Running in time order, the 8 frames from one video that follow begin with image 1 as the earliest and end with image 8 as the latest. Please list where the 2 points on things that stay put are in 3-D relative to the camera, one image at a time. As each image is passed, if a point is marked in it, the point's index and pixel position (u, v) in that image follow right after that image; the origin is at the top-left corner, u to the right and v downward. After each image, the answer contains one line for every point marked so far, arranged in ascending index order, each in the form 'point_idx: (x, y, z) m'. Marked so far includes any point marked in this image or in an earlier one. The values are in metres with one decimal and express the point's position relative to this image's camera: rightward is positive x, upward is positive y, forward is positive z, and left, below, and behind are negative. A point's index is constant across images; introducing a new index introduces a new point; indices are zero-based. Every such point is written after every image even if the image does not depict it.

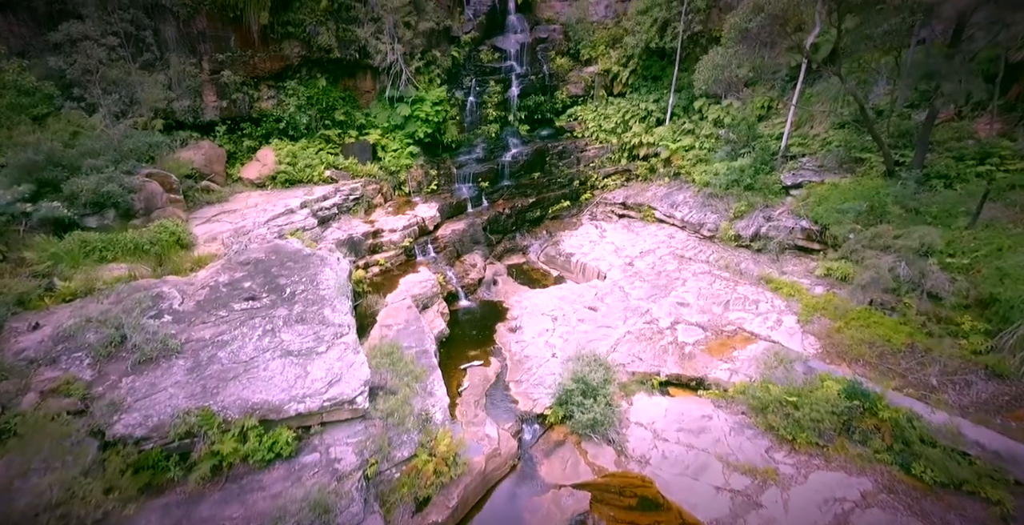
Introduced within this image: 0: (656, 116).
0: (+3.8, +3.8, +13.1) m
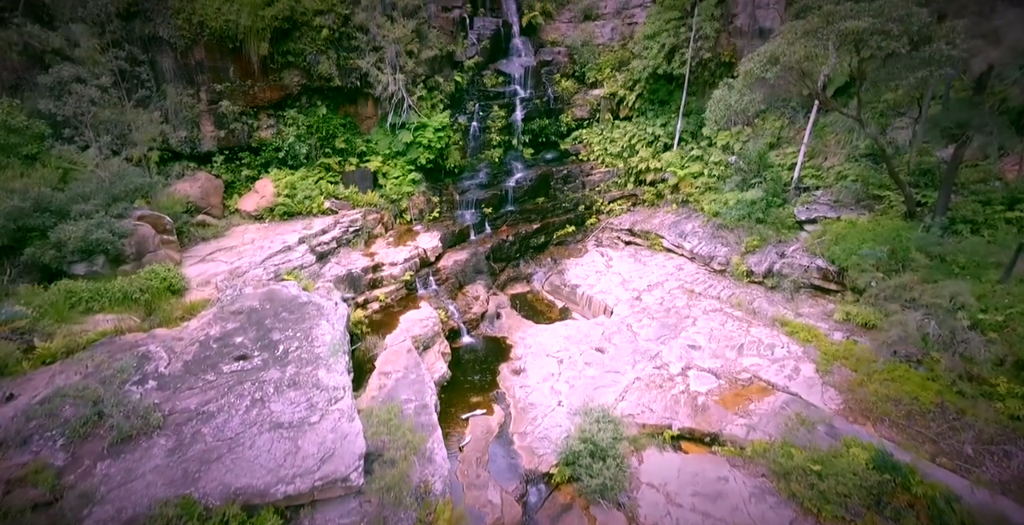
0: (+3.9, +3.1, +12.9) m
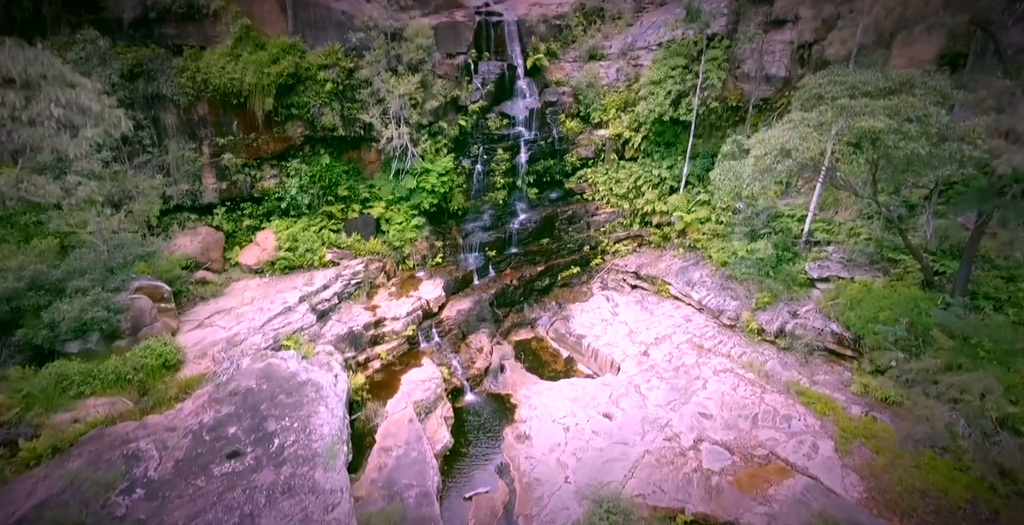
0: (+4.0, +2.0, +12.8) m
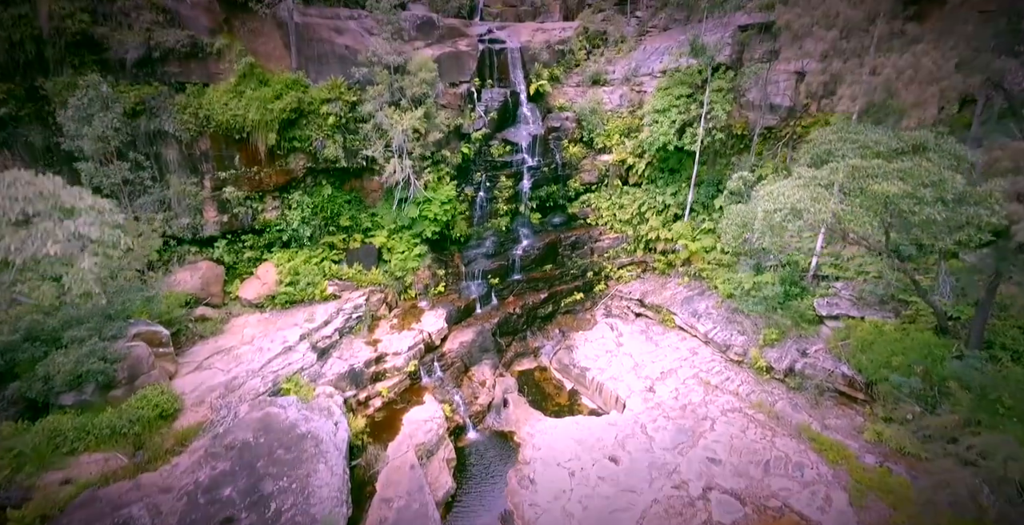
0: (+4.1, +1.3, +12.7) m
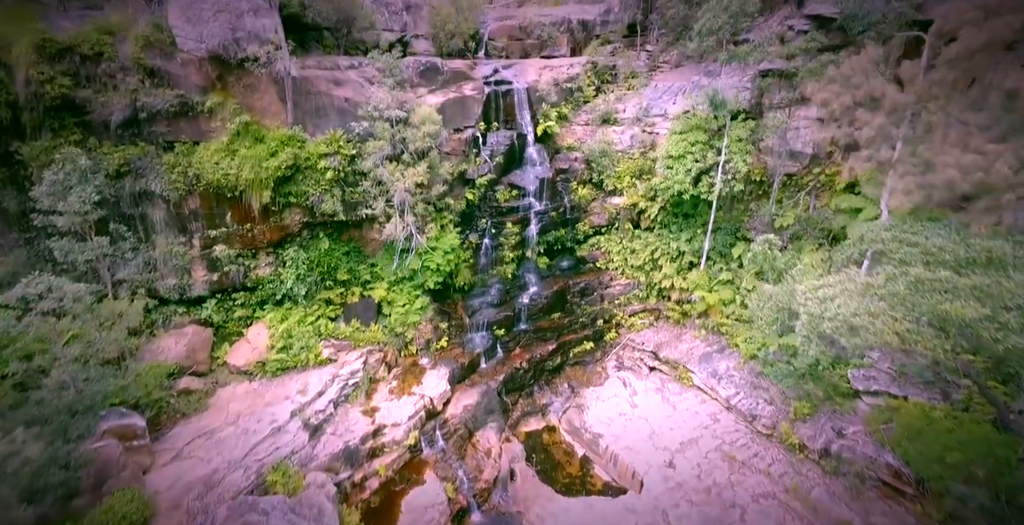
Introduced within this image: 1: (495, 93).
0: (+4.2, +0.1, +12.1) m
1: (-0.4, +4.1, +12.2) m
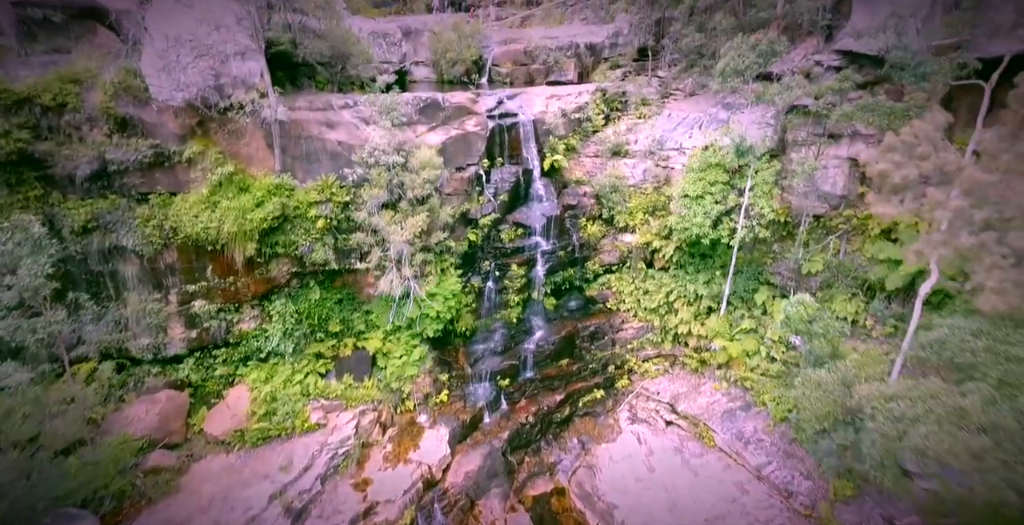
0: (+4.3, -0.9, +11.3) m
1: (-0.3, +3.1, +11.5) m
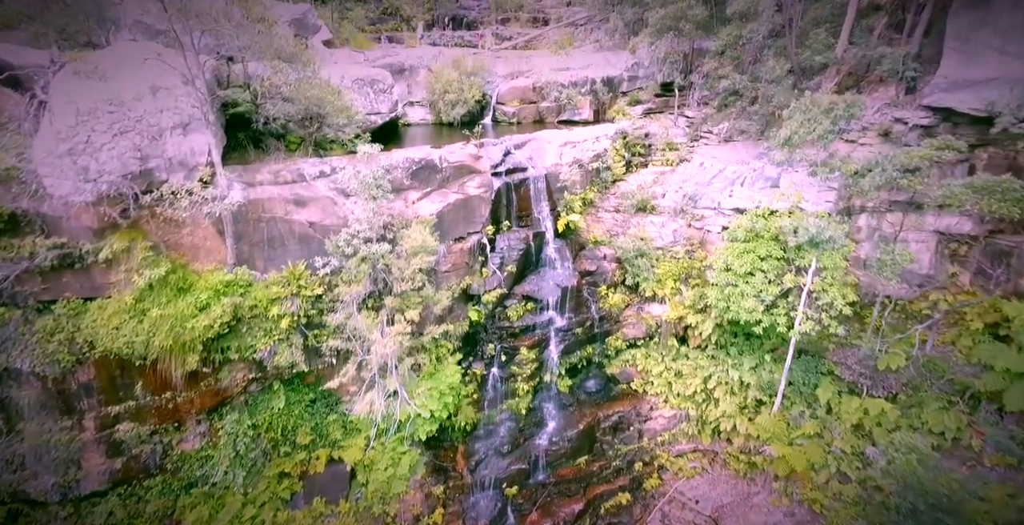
0: (+4.5, -2.4, +9.4) m
1: (-0.1, +1.5, +9.9) m
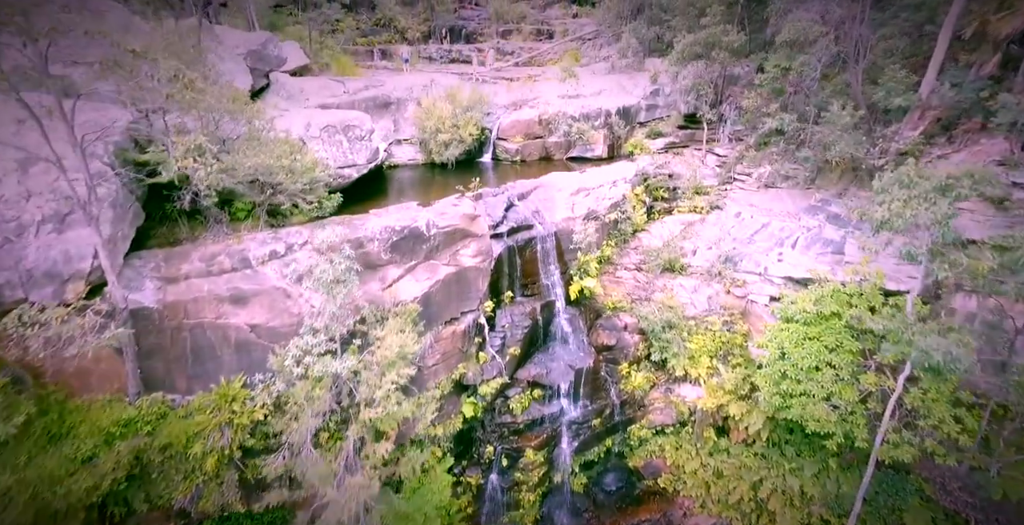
0: (+4.6, -3.7, +7.6) m
1: (-0.1, +0.2, +8.2) m
